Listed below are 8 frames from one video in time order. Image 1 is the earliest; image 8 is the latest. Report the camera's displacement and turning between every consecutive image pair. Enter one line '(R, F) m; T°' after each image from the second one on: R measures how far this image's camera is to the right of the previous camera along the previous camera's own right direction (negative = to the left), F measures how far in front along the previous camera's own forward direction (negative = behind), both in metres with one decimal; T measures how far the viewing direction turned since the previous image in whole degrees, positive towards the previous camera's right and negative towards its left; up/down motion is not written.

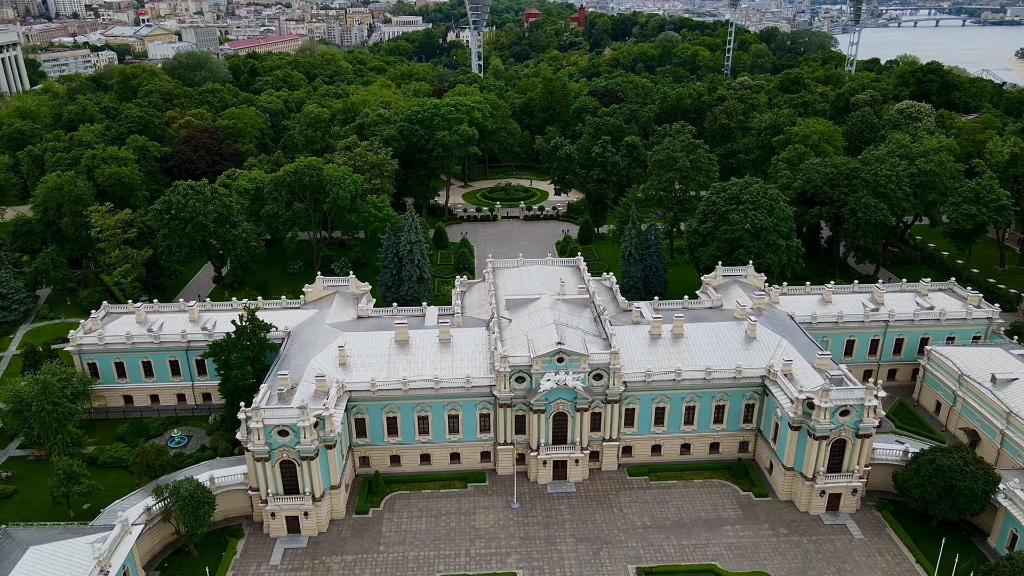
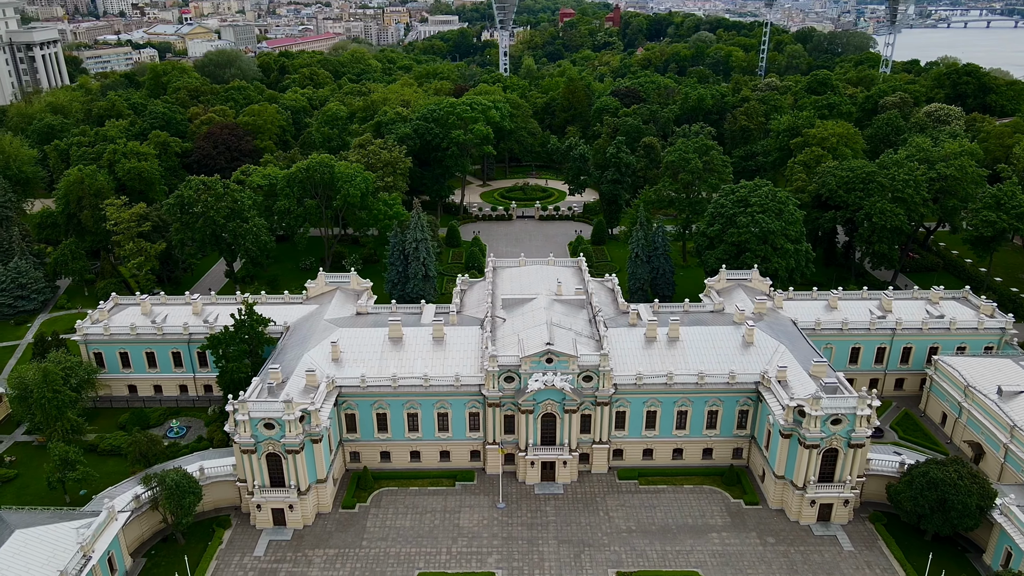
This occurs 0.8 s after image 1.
(+3.0, +0.2) m; -3°
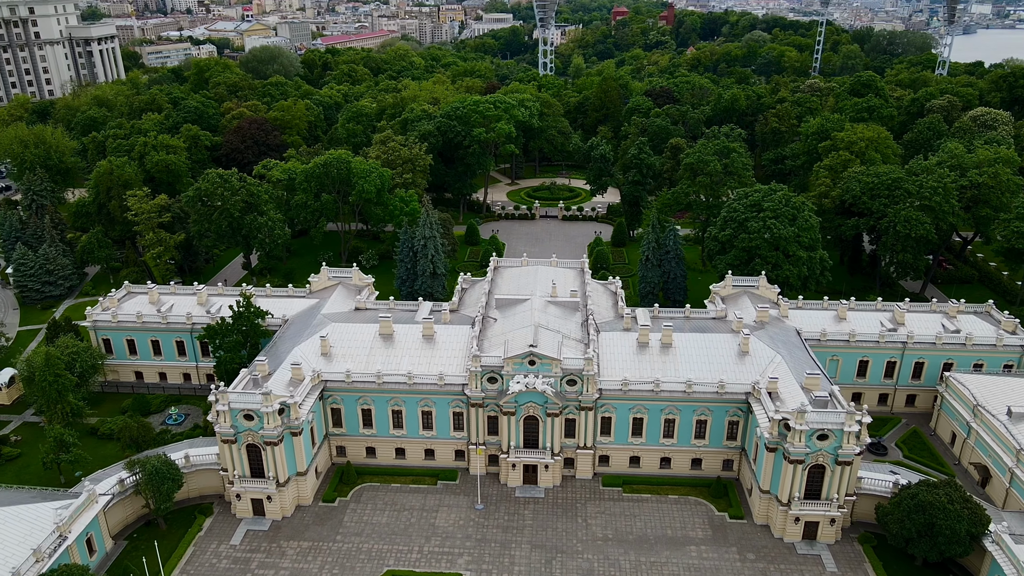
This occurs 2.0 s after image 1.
(+4.5, +0.6) m; -4°
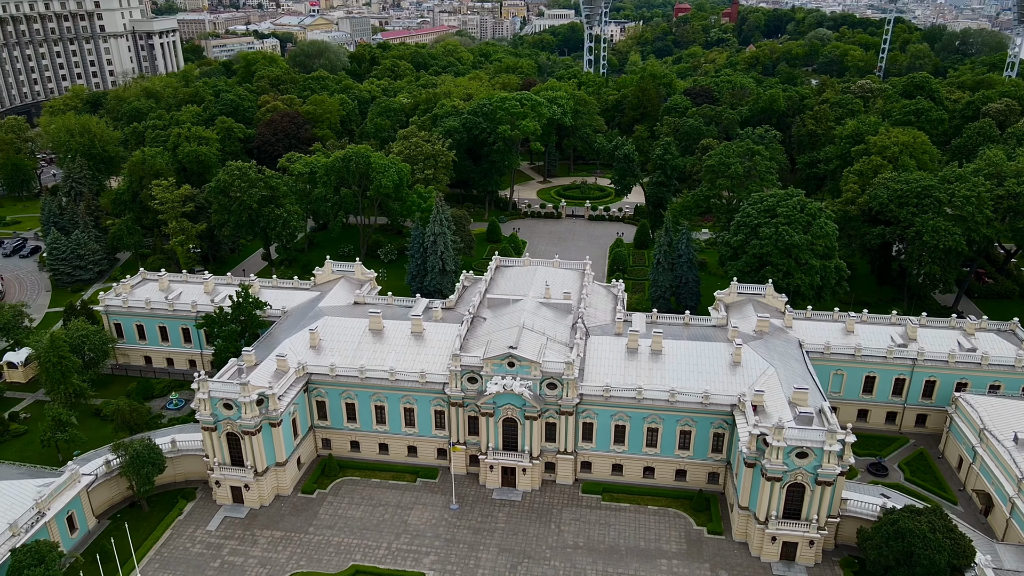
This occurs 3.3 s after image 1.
(+5.1, +0.7) m; -4°
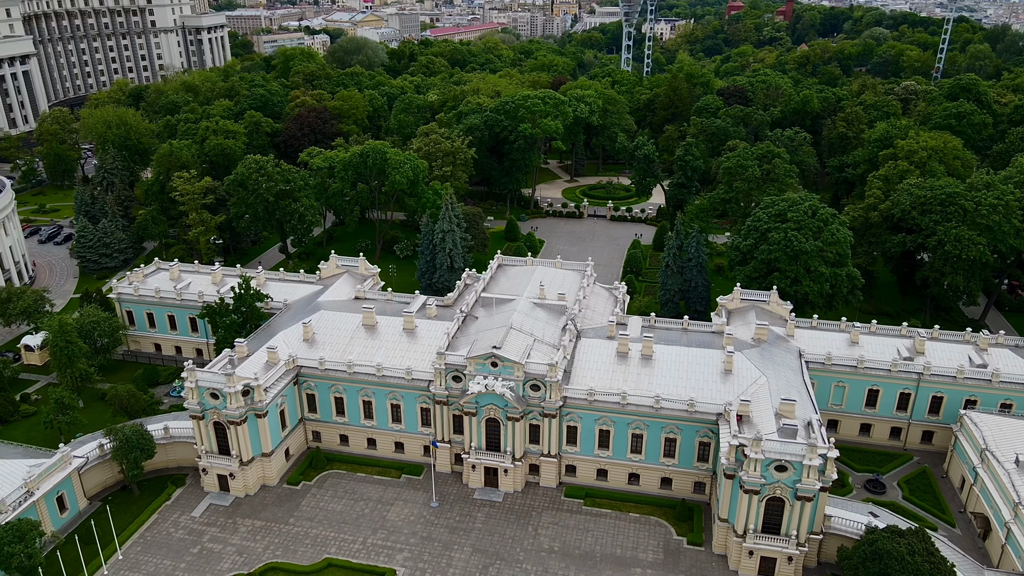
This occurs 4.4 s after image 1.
(+4.1, +0.4) m; -4°
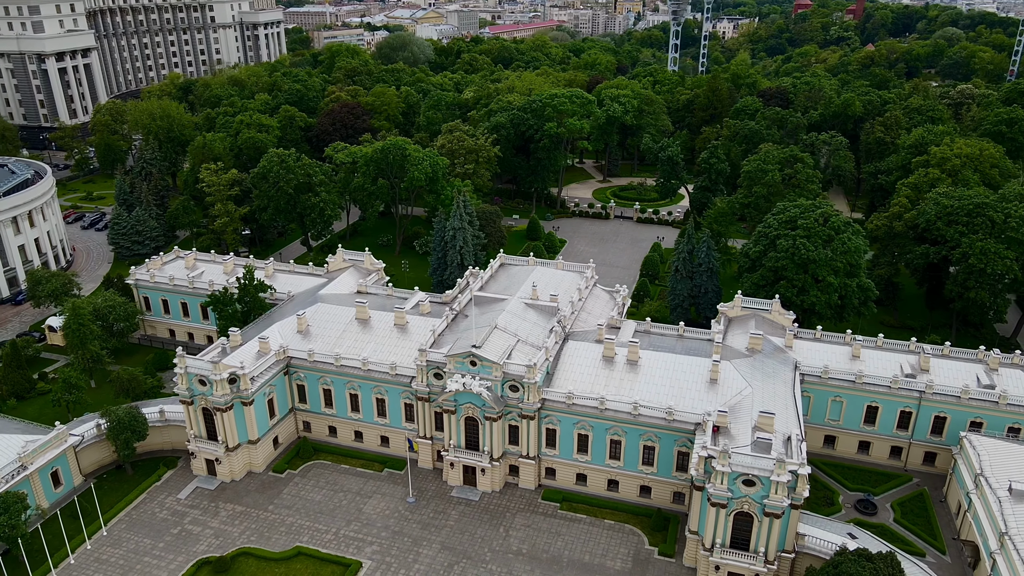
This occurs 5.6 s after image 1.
(+5.0, +0.3) m; -4°
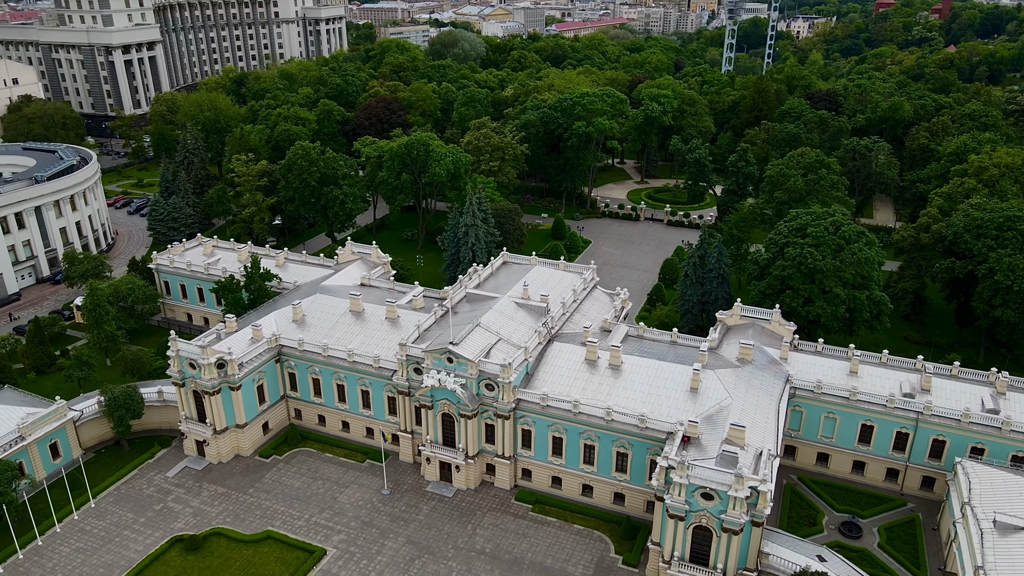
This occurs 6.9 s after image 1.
(+5.7, +0.4) m; -5°
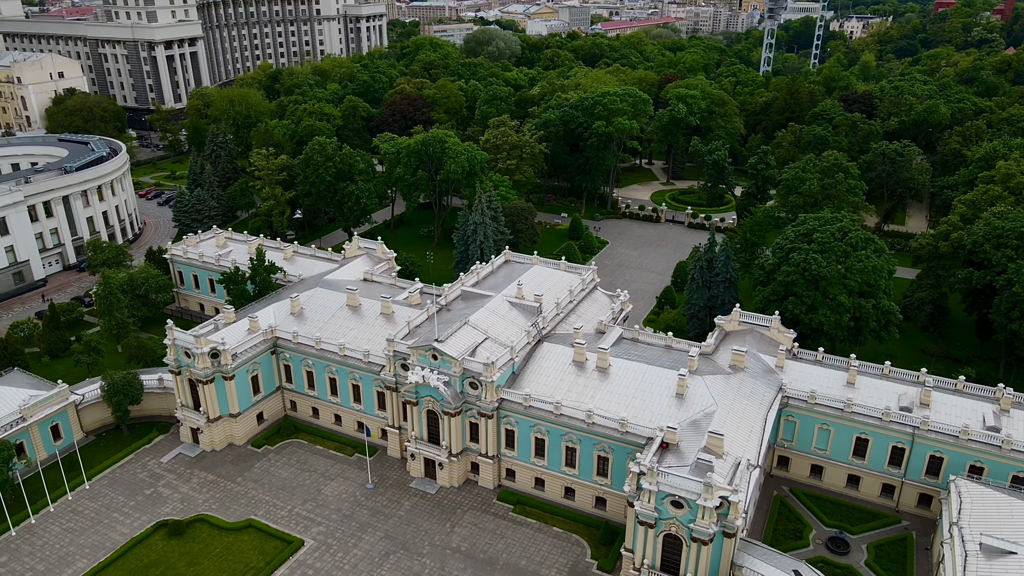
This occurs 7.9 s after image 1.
(+3.8, +0.4) m; -3°
